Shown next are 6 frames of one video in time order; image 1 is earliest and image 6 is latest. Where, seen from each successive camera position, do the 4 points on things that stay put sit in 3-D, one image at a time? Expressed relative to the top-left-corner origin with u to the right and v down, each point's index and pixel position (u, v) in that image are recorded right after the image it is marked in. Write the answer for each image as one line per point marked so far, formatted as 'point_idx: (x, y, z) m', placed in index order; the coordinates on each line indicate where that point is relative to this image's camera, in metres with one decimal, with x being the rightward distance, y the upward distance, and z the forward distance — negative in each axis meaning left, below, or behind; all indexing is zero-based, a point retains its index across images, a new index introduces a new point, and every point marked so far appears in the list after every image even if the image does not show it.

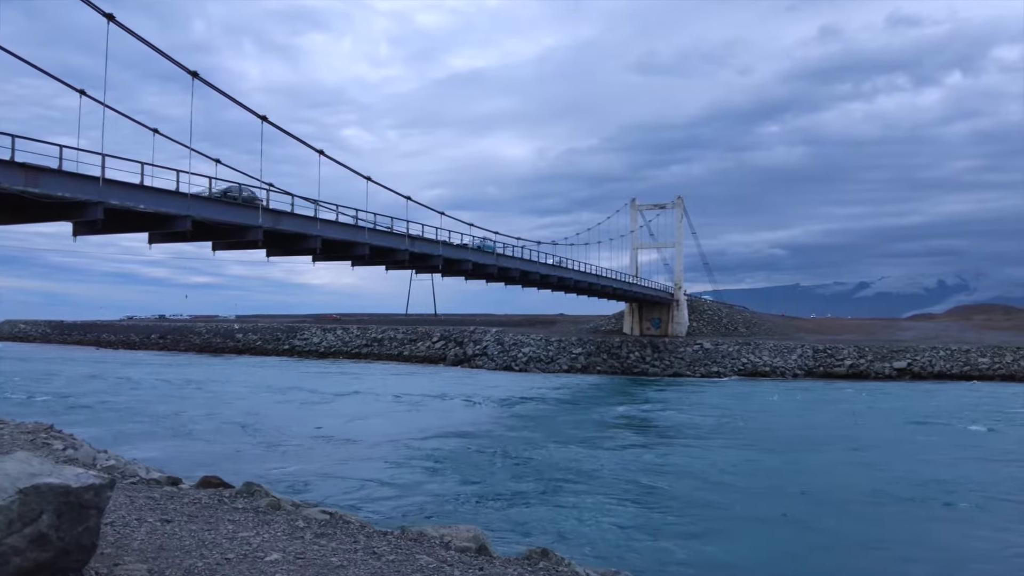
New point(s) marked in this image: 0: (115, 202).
0: (-5.4, +1.2, +11.1) m
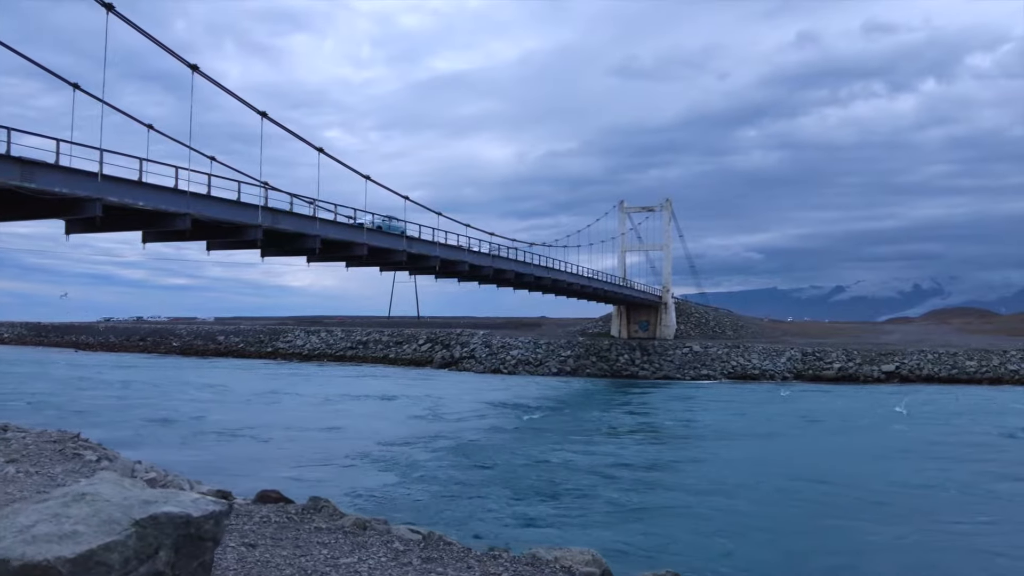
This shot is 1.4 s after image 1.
0: (-5.3, +1.2, +10.8) m
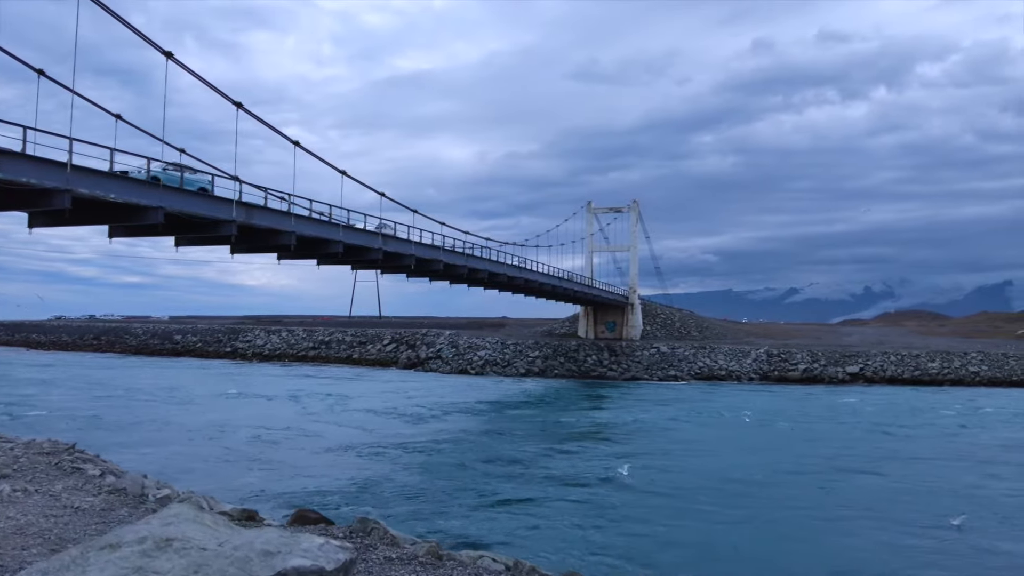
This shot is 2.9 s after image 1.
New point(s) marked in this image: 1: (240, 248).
0: (-5.4, +1.2, +10.2) m
1: (-5.1, +0.8, +15.3) m
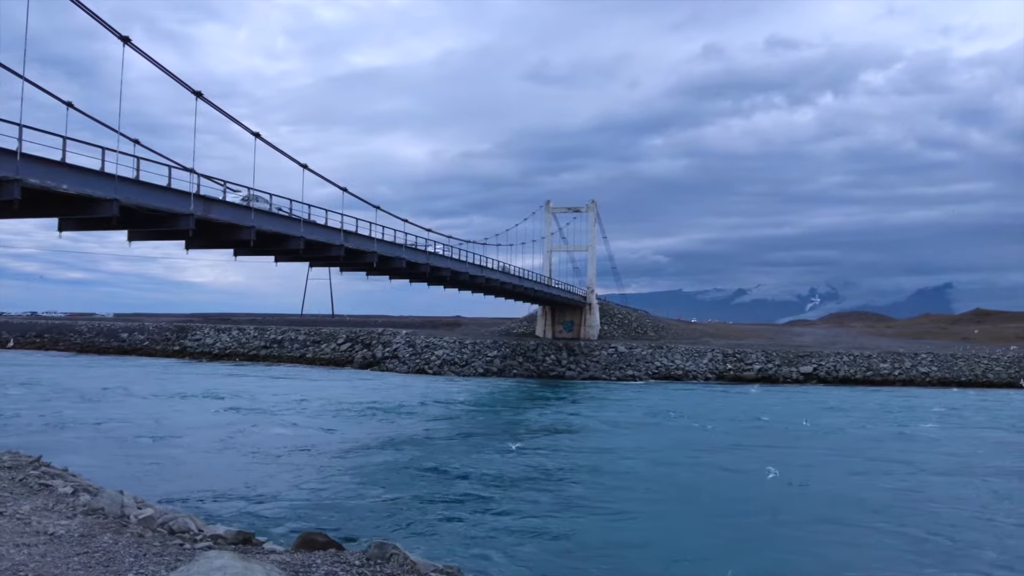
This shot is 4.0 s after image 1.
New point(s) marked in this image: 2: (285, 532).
0: (-5.7, +1.3, +9.7) m
1: (-5.7, +0.8, +14.7) m
2: (-2.5, -2.9, +9.3) m
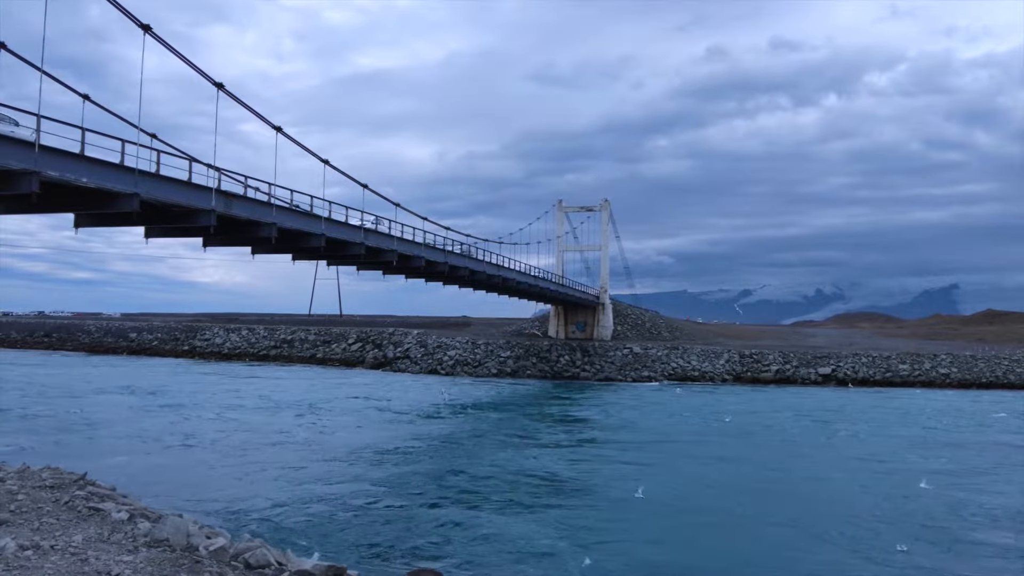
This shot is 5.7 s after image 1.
0: (-5.3, +1.3, +9.3) m
1: (-5.2, +0.8, +14.3) m
2: (-2.1, -2.8, +8.9) m
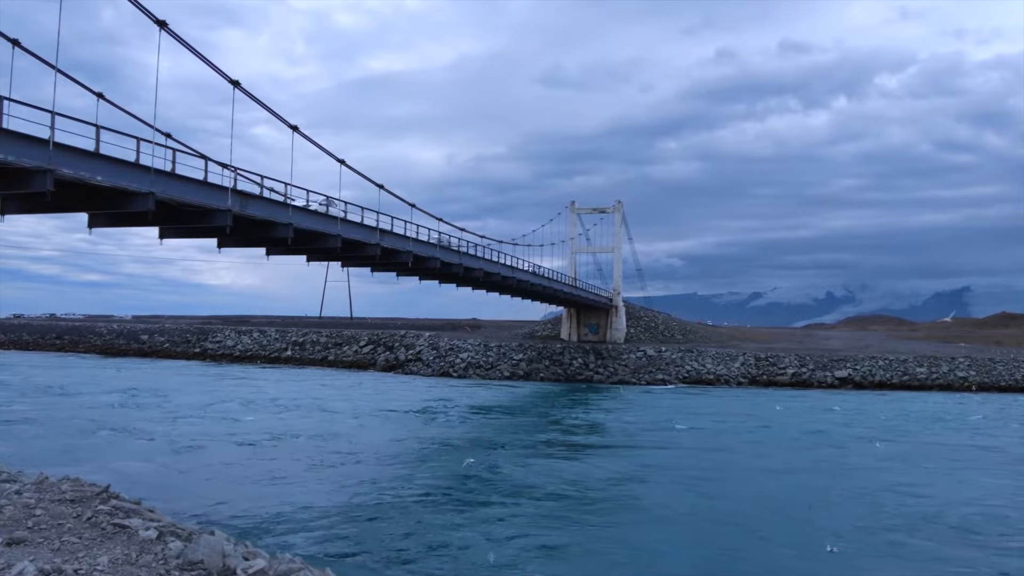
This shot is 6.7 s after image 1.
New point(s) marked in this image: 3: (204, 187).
0: (-5.0, +1.3, +9.1) m
1: (-4.9, +0.8, +14.1) m
2: (-1.8, -2.8, +8.7) m
3: (-4.4, +1.4, +11.5) m
